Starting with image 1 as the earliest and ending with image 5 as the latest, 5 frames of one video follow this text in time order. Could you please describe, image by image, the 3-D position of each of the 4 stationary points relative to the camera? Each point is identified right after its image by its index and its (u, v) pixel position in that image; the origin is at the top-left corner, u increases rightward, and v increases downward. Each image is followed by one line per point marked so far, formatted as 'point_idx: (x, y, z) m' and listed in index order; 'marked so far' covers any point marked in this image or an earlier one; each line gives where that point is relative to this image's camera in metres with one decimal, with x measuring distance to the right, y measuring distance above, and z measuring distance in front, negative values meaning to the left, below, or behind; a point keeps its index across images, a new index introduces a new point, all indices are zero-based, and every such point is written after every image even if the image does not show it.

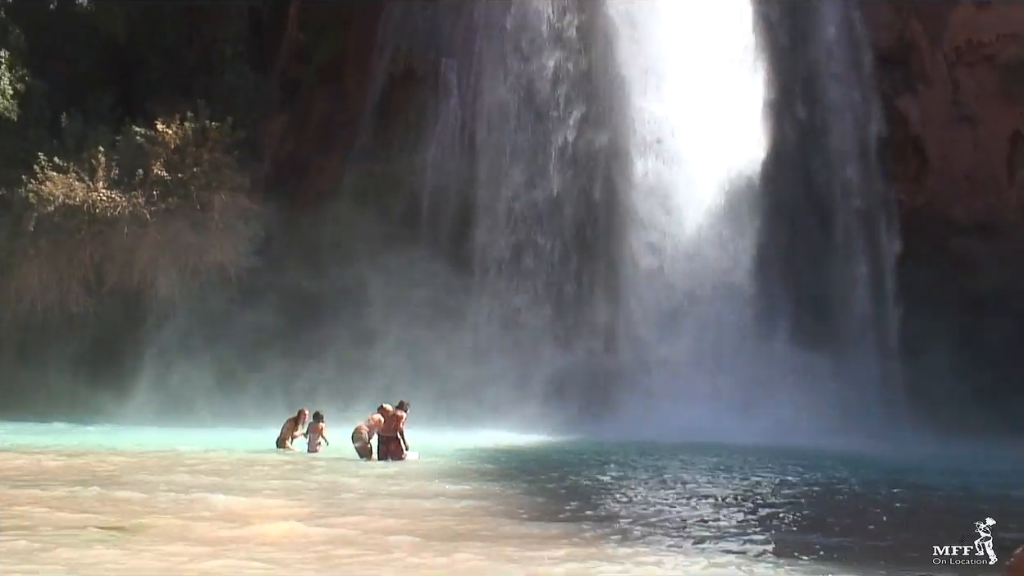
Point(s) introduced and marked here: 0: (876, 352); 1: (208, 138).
0: (+4.4, -0.8, +13.3) m
1: (-3.5, +1.8, +11.7) m
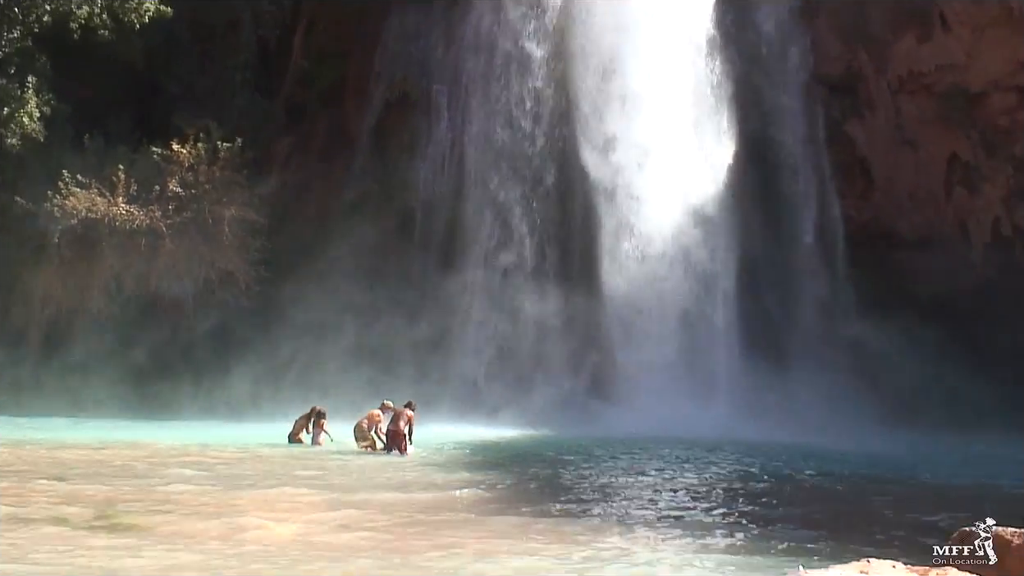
0: (+4.2, -1.0, +13.8) m
1: (-3.7, +1.7, +12.6) m
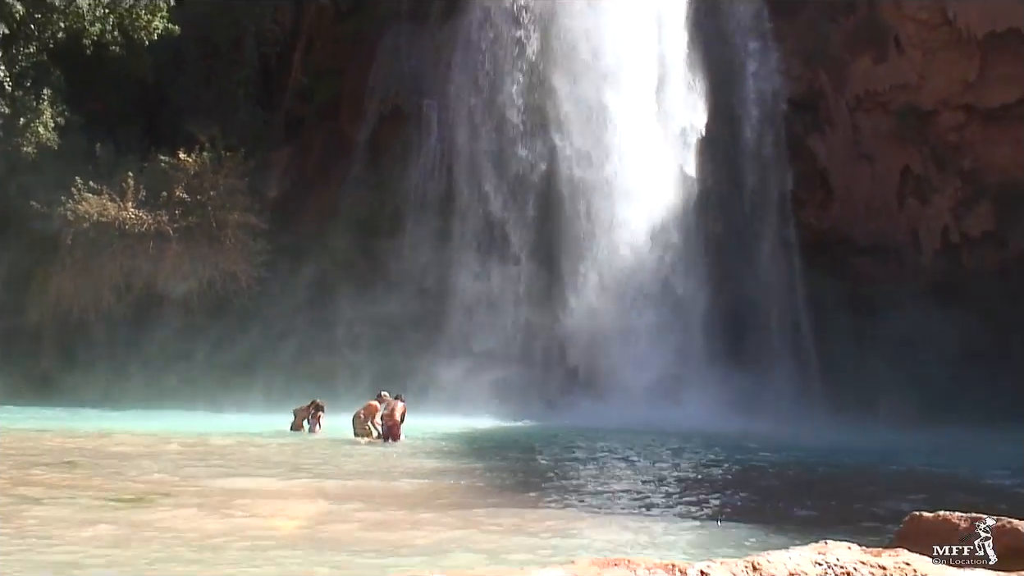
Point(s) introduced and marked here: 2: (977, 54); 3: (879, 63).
0: (+4.0, -1.0, +14.7) m
1: (-3.9, +1.7, +13.5) m
2: (+5.9, +3.0, +12.7) m
3: (+4.8, +2.9, +13.2) m
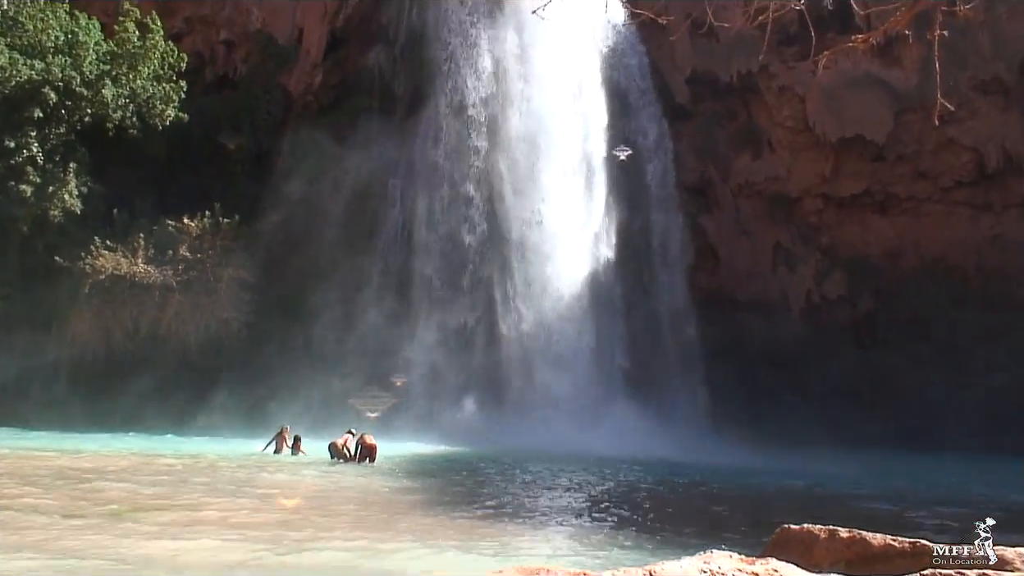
0: (+3.1, -1.9, +17.7) m
1: (-4.8, +0.9, +16.3) m
2: (+5.1, +2.1, +16.0) m
3: (+4.0, +2.1, +16.4) m
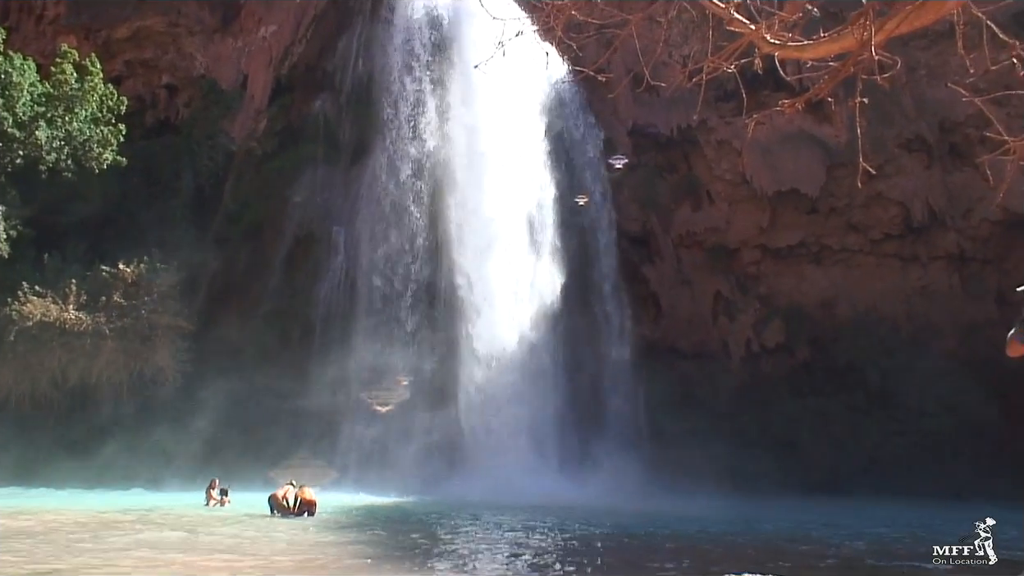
0: (+2.1, -2.8, +17.8) m
1: (-5.6, +0.2, +15.9) m
2: (+4.2, +1.3, +16.5) m
3: (+3.1, +1.3, +16.8) m
